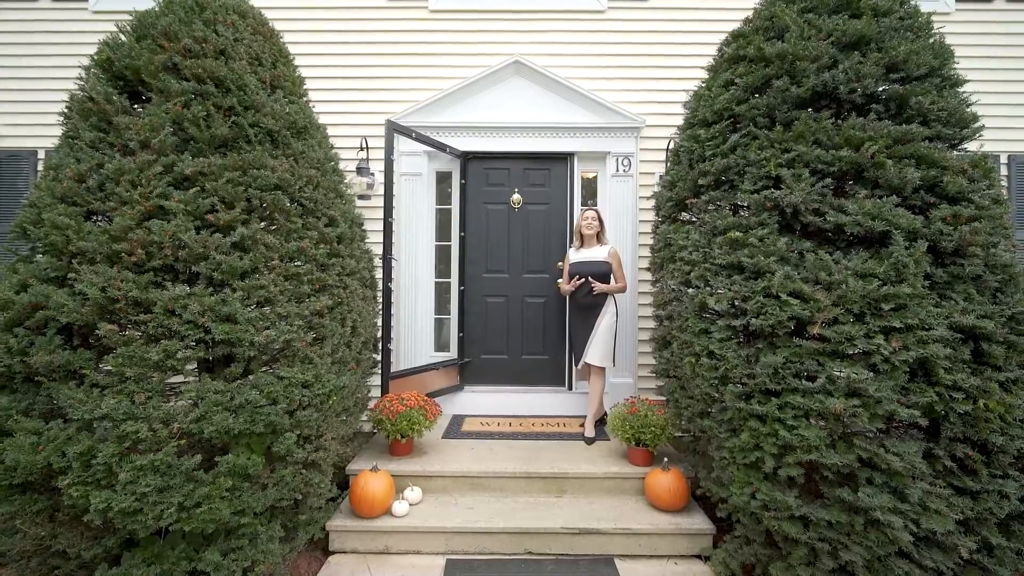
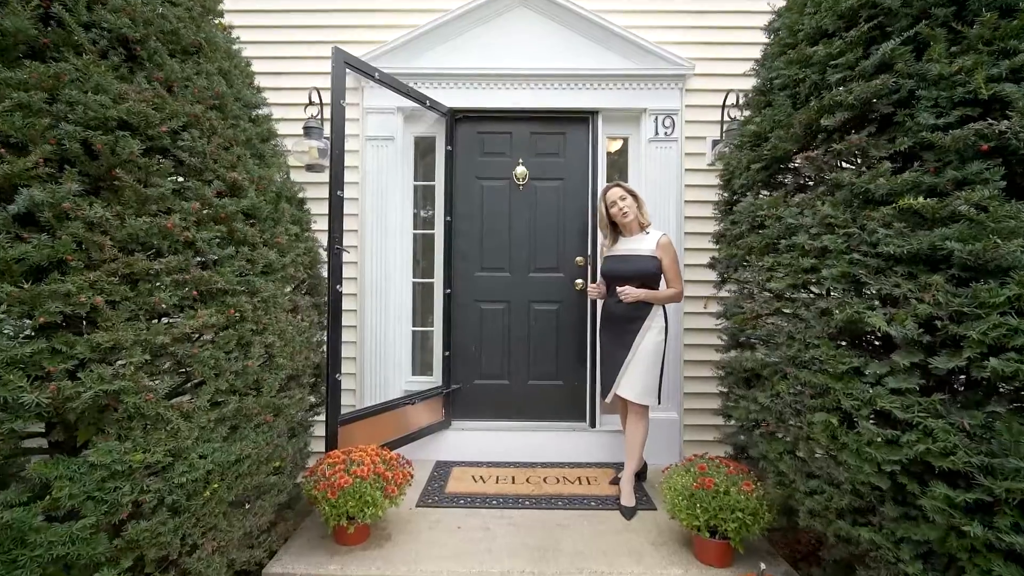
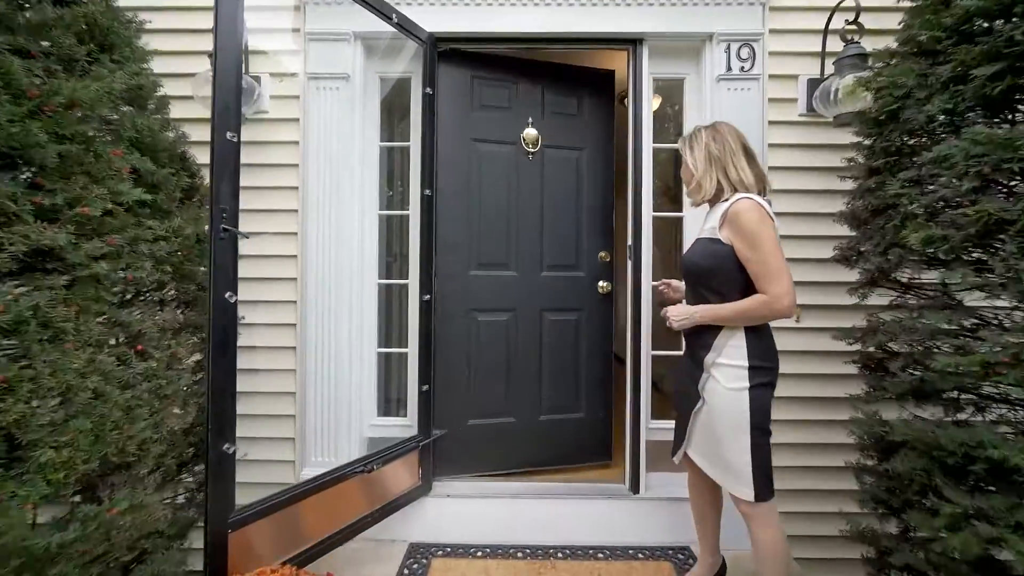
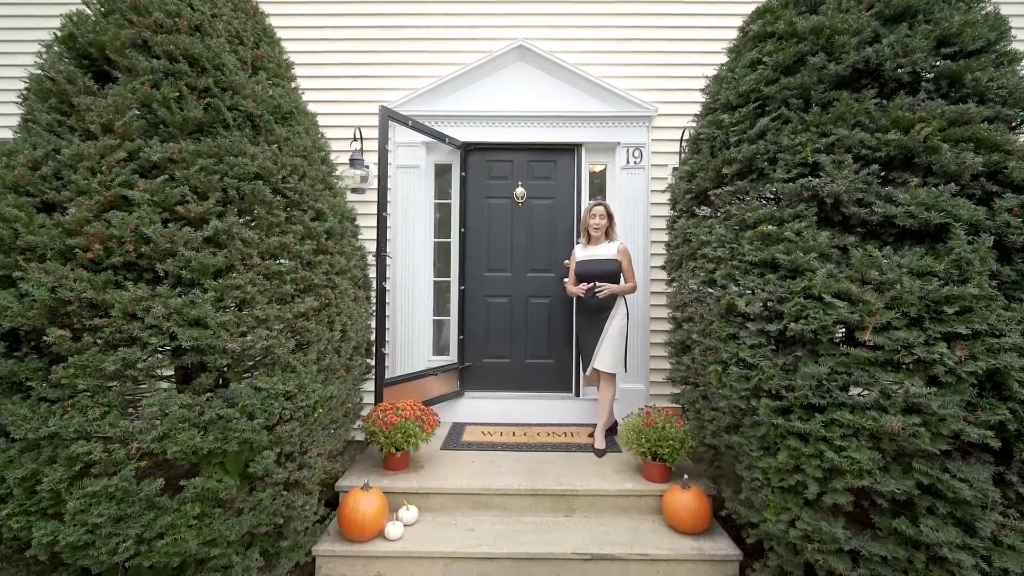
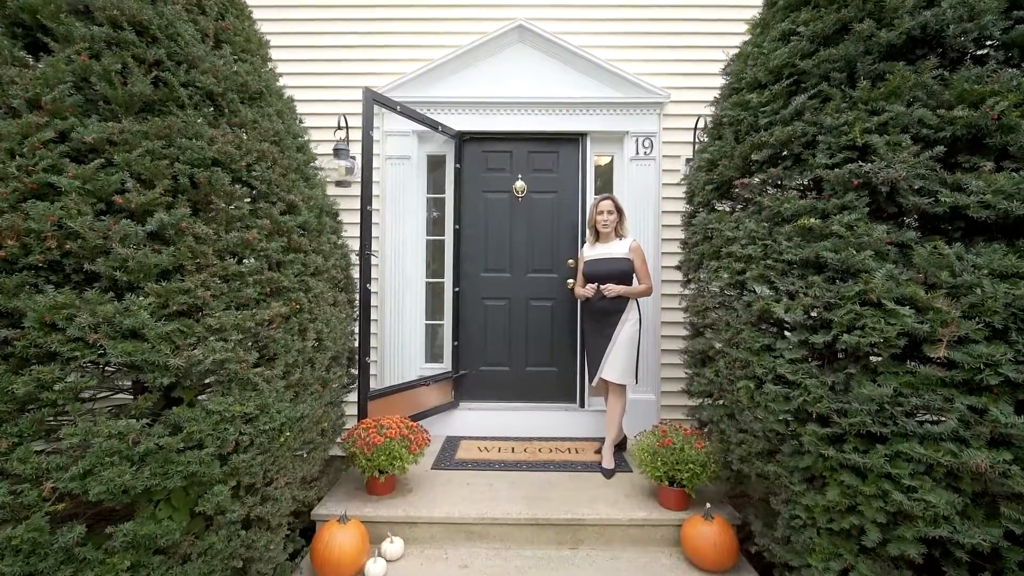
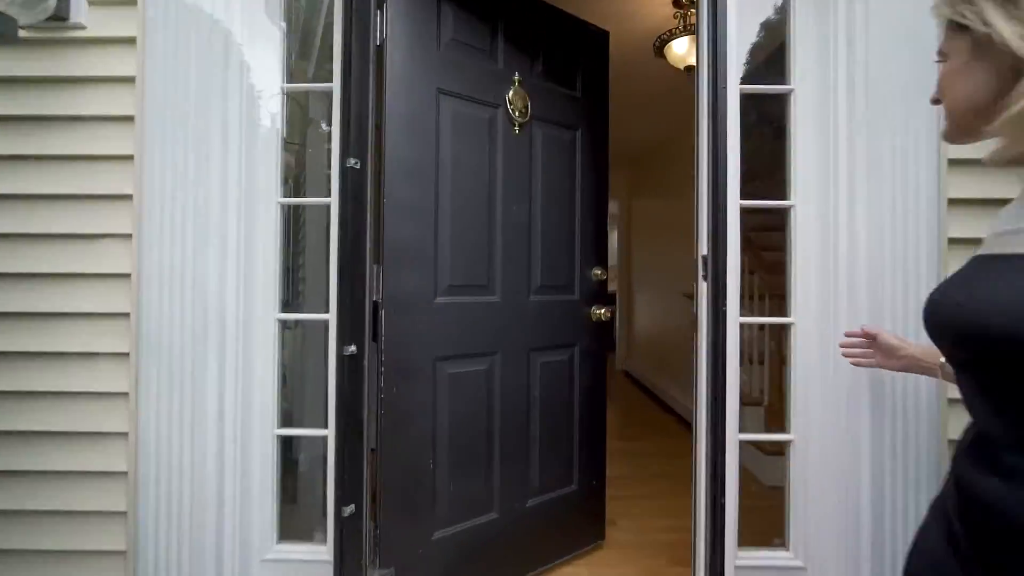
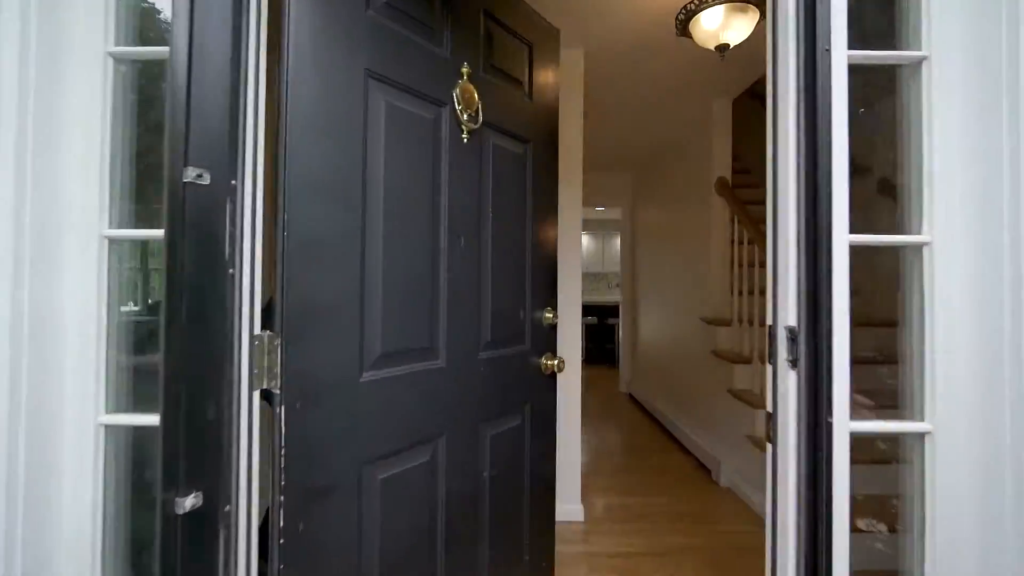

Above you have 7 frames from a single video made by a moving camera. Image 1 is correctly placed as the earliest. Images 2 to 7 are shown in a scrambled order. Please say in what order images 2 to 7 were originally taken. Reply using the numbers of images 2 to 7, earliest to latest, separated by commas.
4, 5, 2, 3, 6, 7
